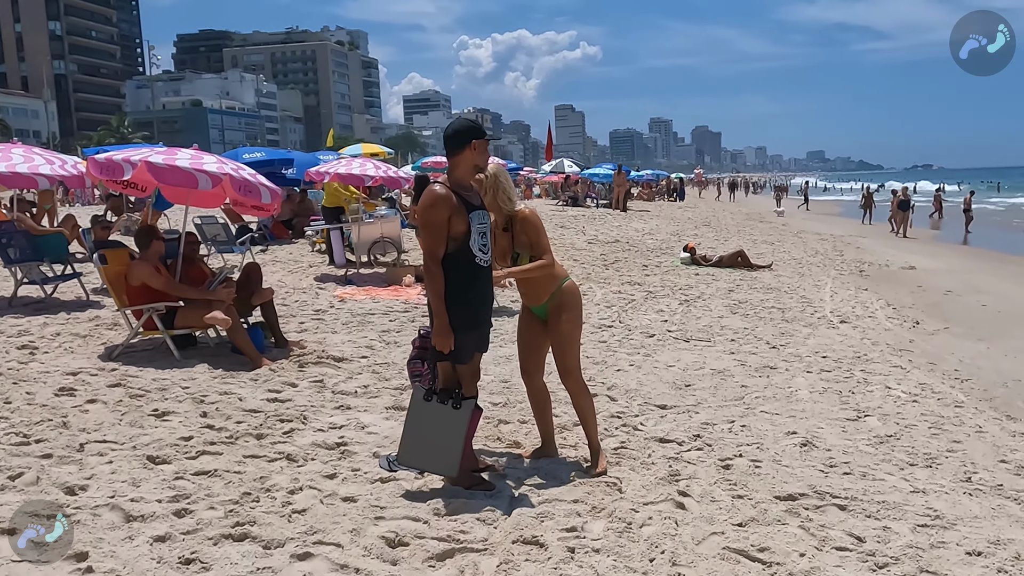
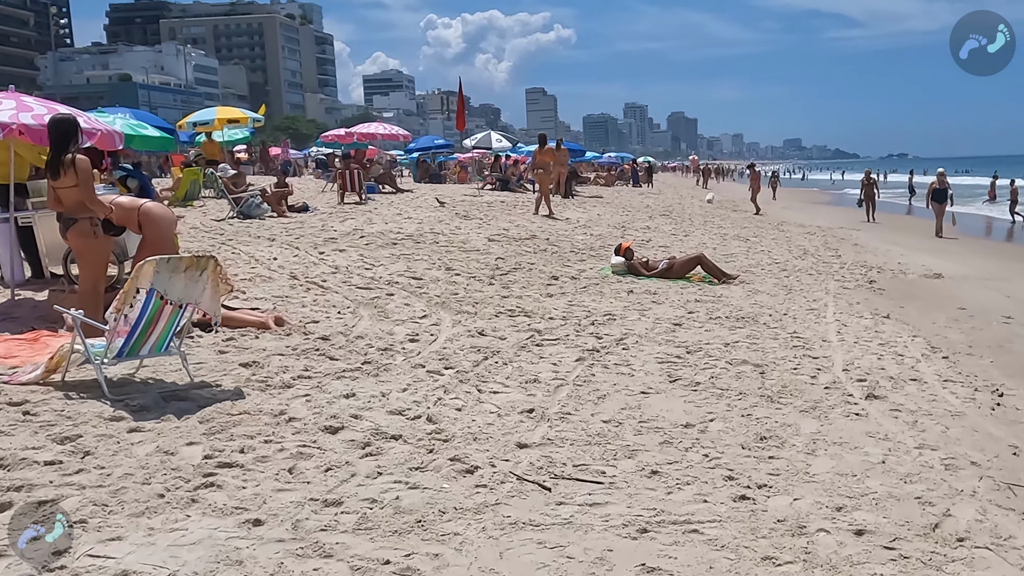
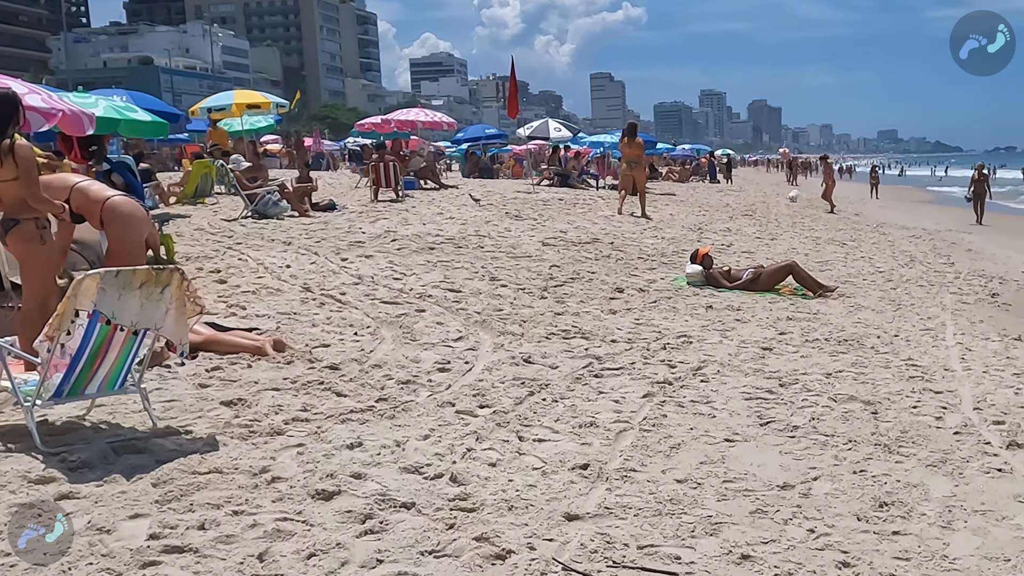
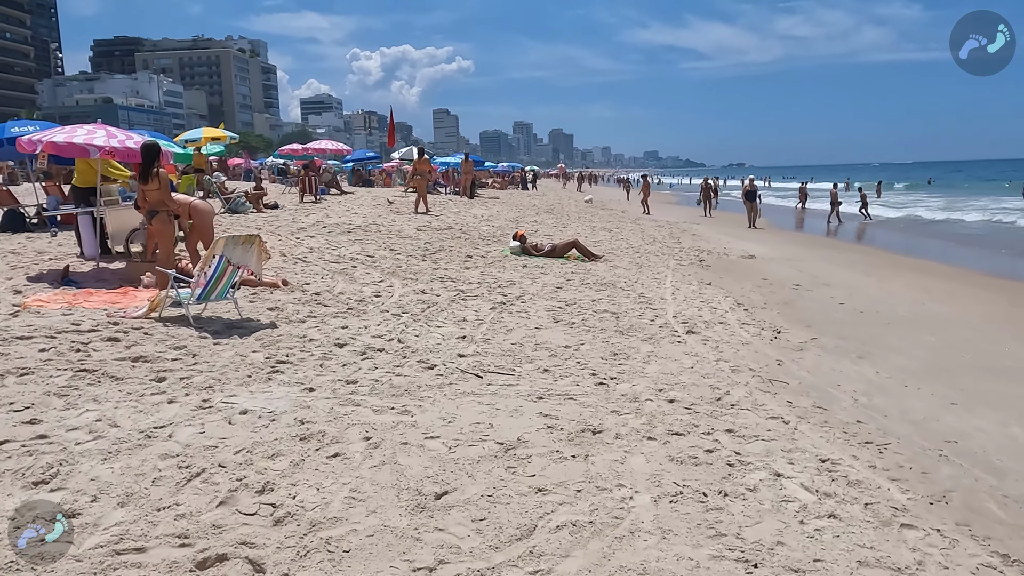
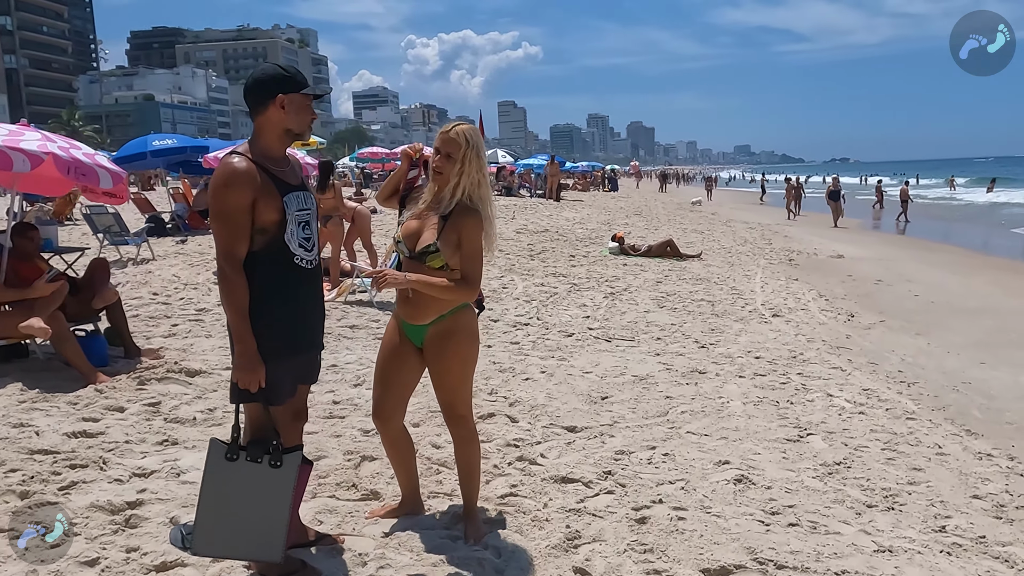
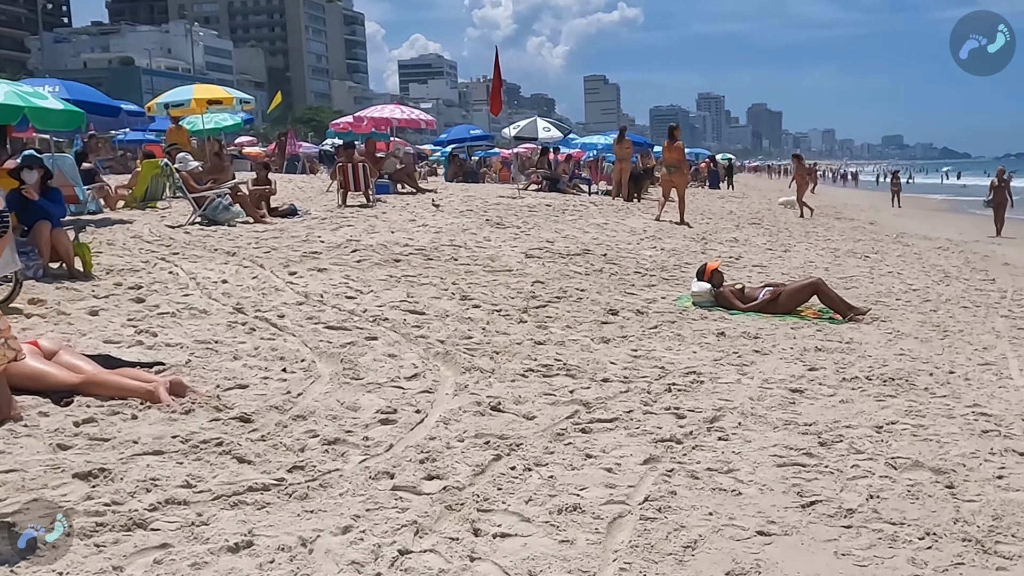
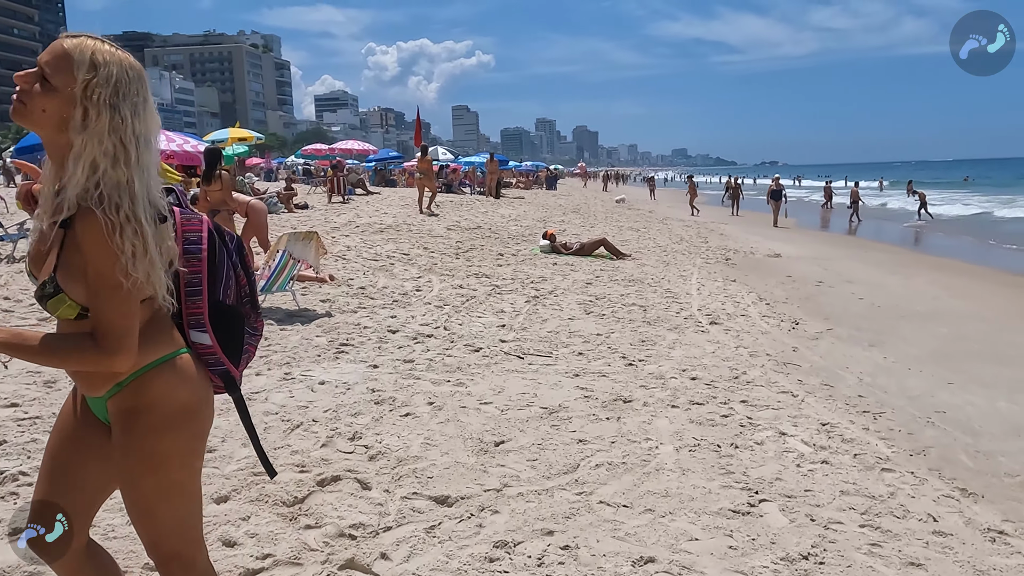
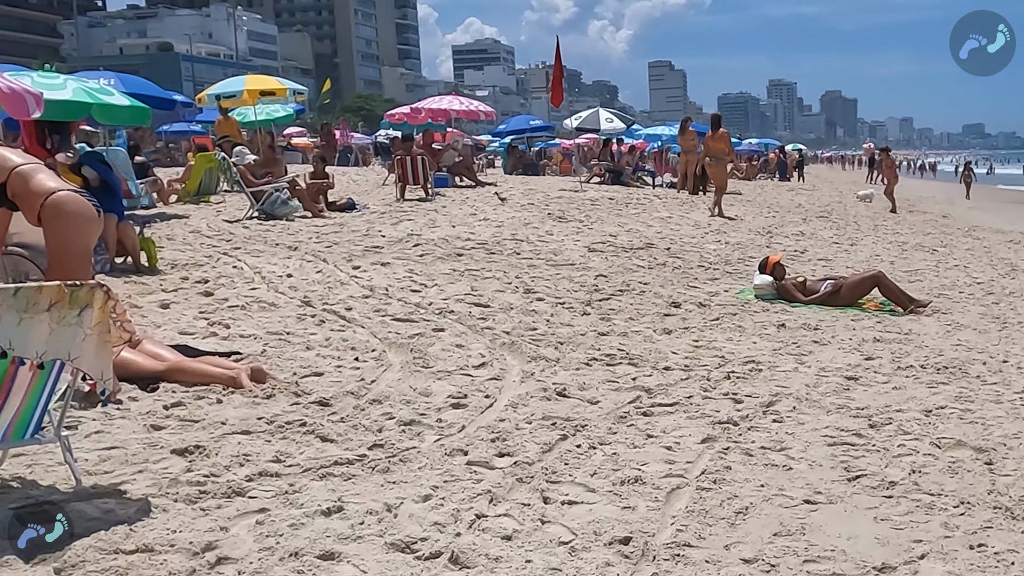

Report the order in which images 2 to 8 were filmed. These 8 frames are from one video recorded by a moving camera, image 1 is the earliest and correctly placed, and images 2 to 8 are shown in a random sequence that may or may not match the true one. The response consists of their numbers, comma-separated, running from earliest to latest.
5, 7, 4, 2, 3, 8, 6
